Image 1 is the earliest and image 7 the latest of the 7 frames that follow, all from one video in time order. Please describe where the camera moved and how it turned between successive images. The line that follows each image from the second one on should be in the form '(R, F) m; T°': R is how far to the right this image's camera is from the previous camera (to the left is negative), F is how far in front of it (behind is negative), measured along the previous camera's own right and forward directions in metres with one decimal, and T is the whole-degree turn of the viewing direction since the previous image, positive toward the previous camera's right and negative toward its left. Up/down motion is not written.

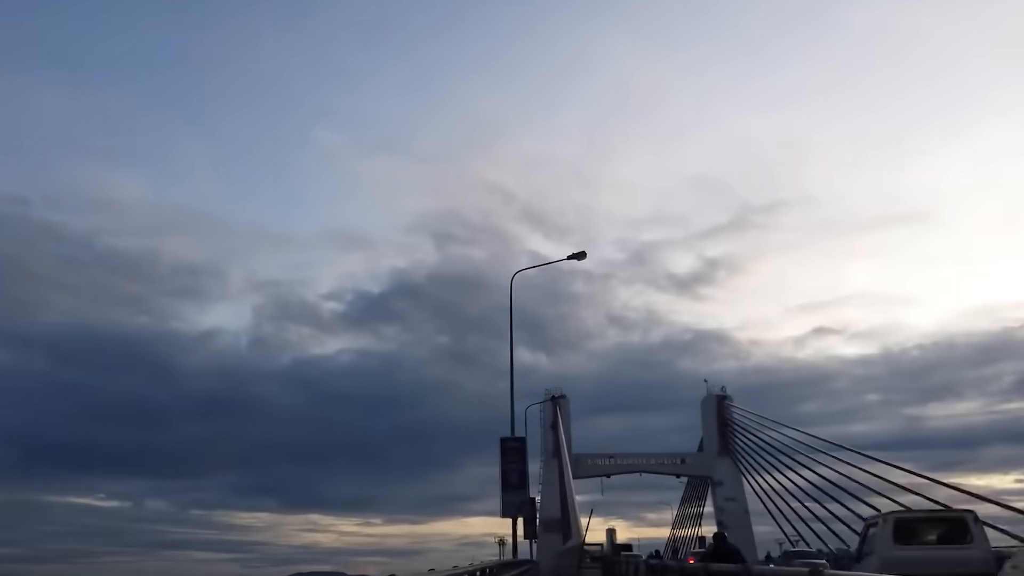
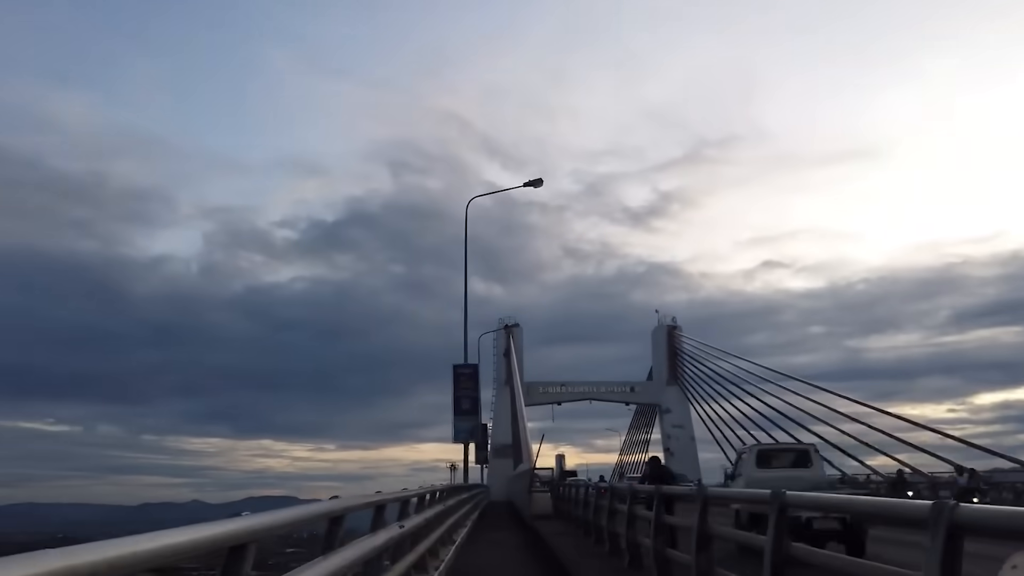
(0.0, +0.1) m; +3°
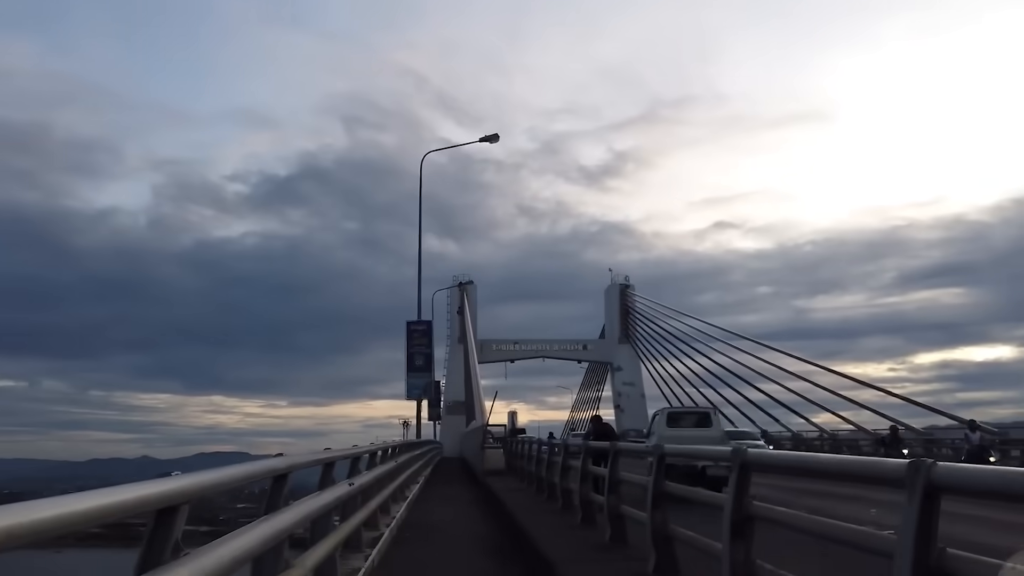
(0.0, +0.3) m; +3°
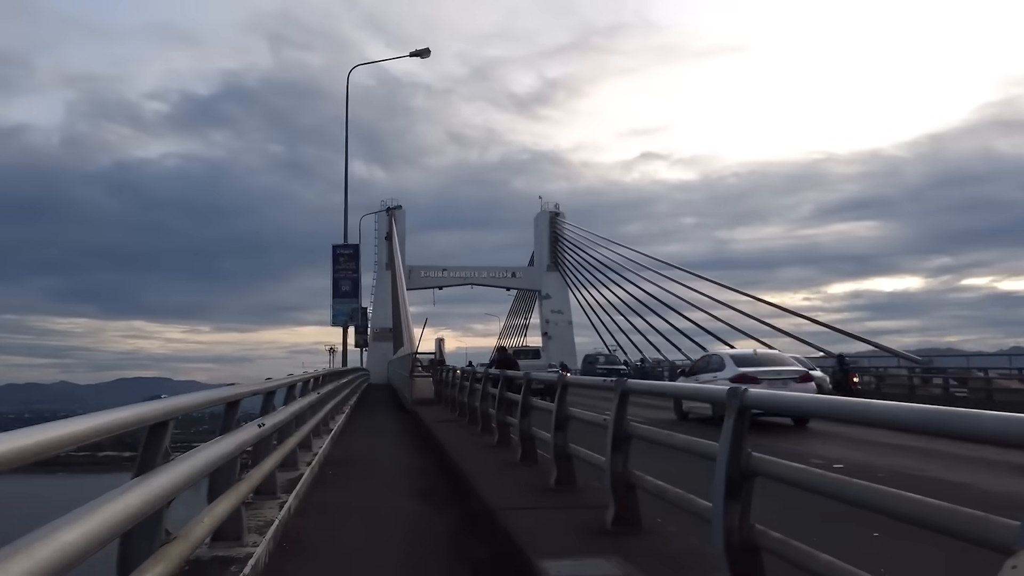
(-0.1, +1.3) m; +4°
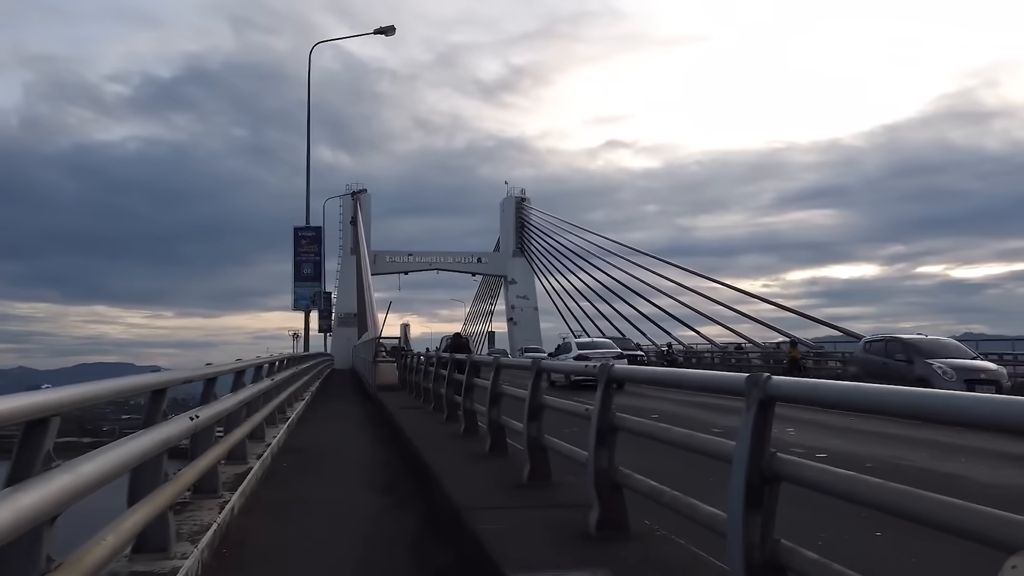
(0.0, +0.9) m; +2°
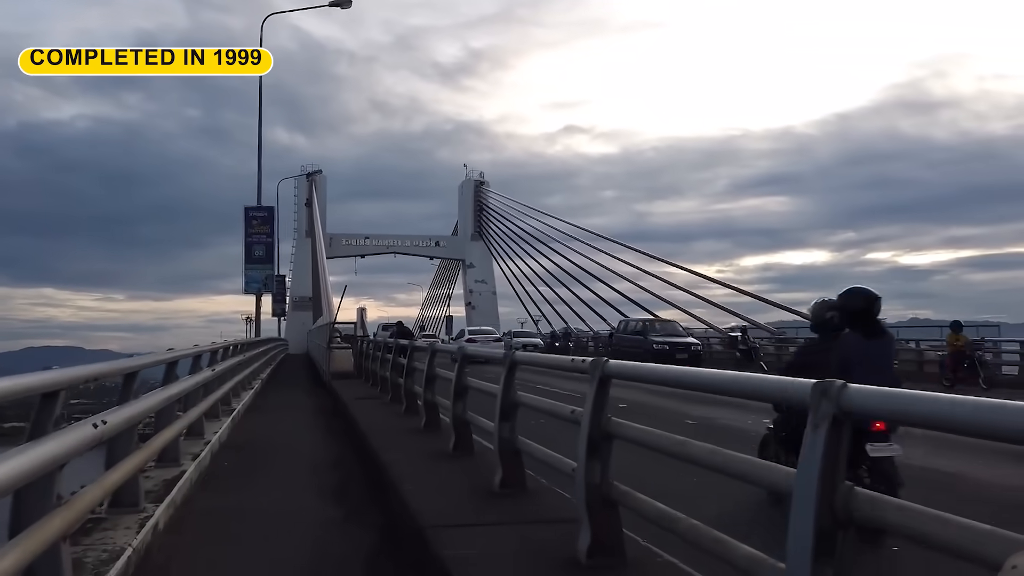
(-0.1, +1.0) m; +3°
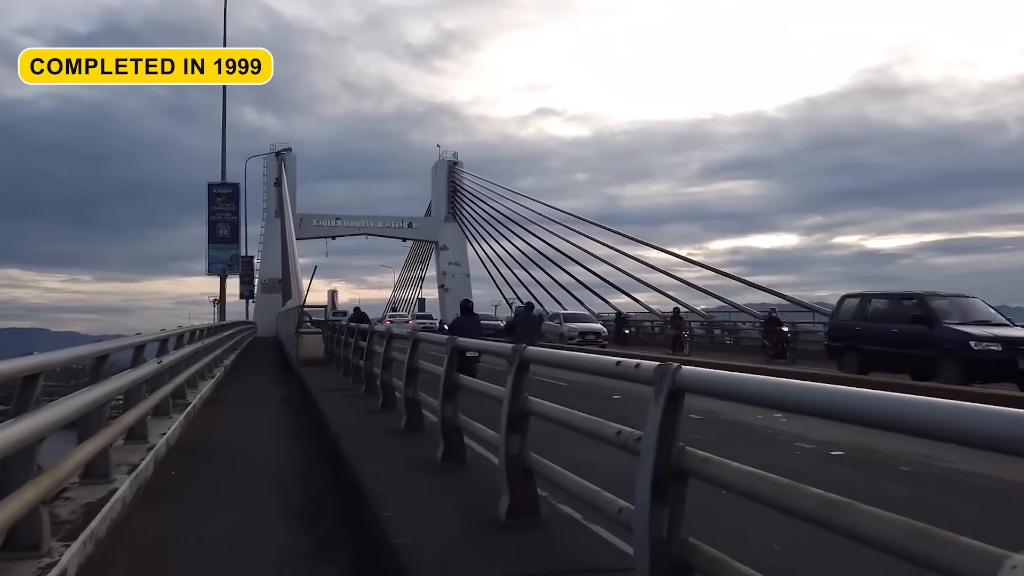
(-0.1, +0.8) m; +2°
